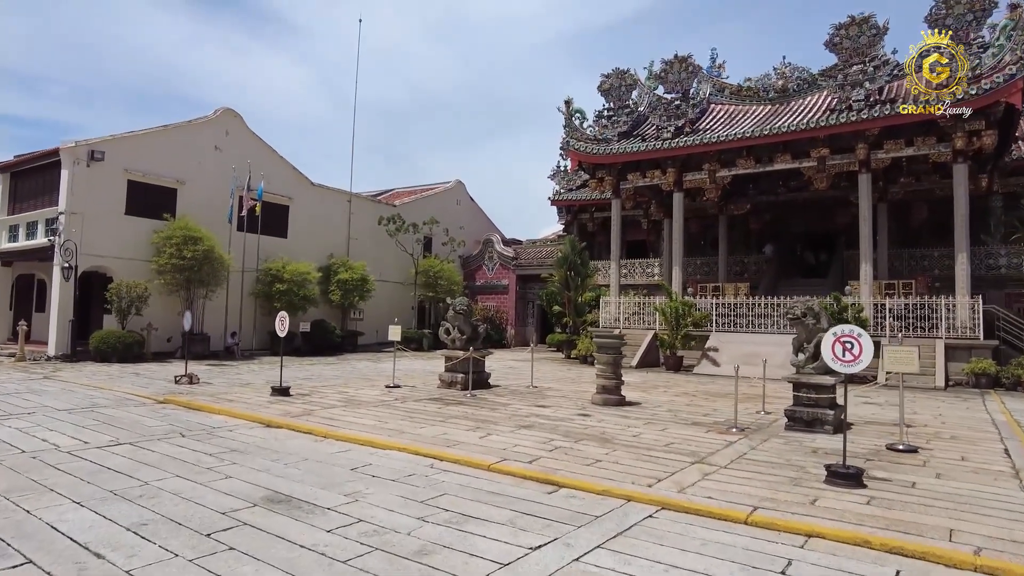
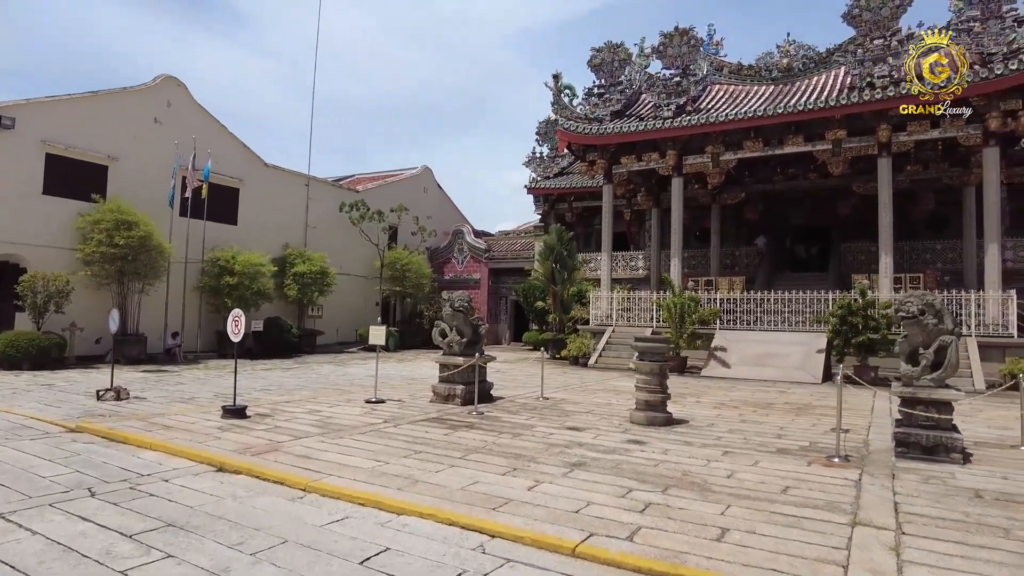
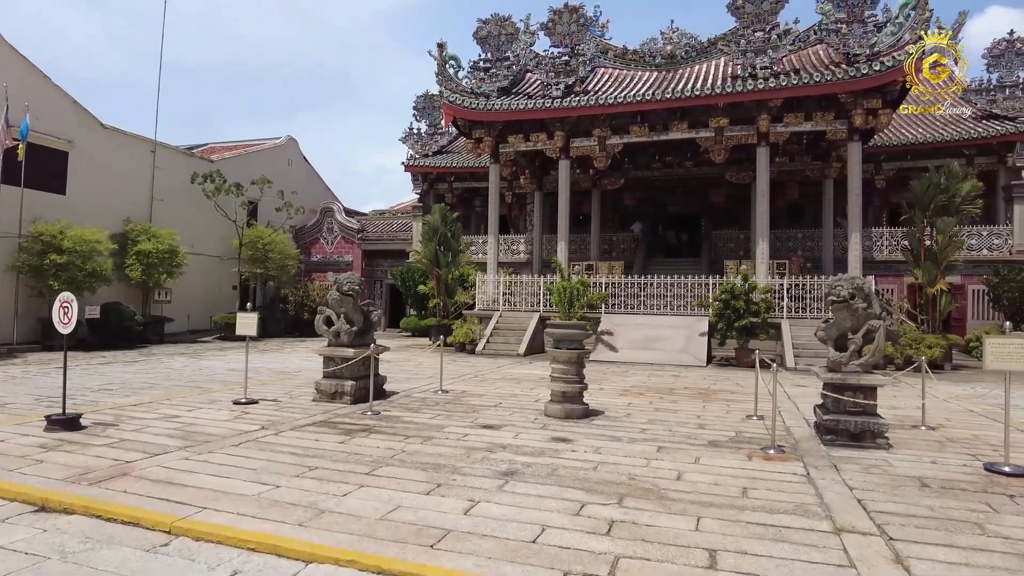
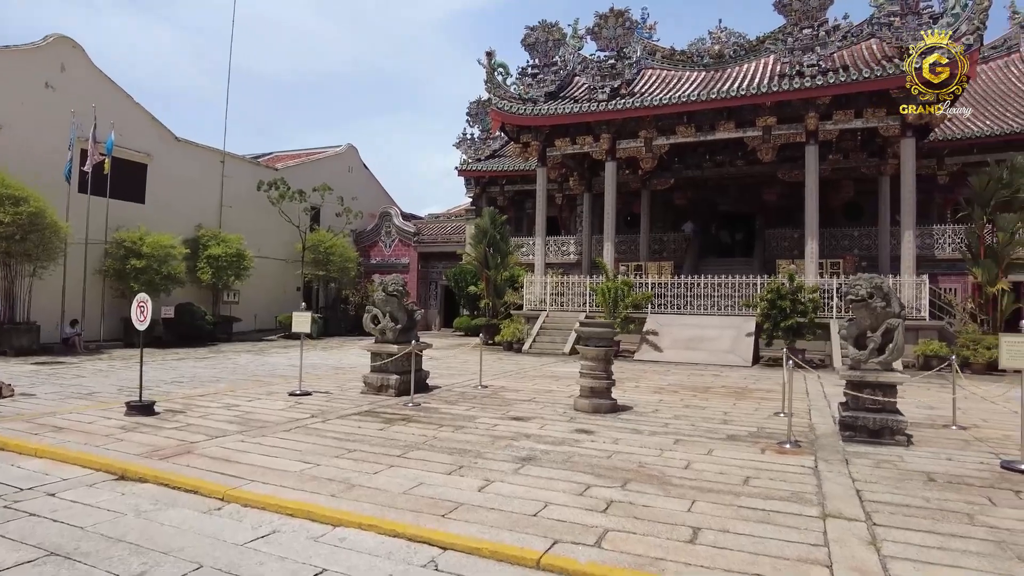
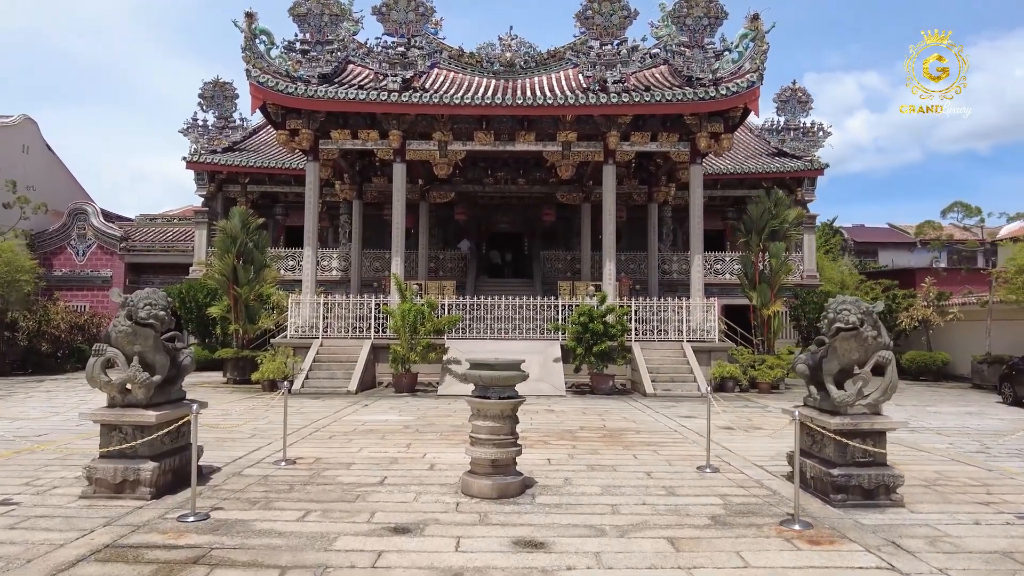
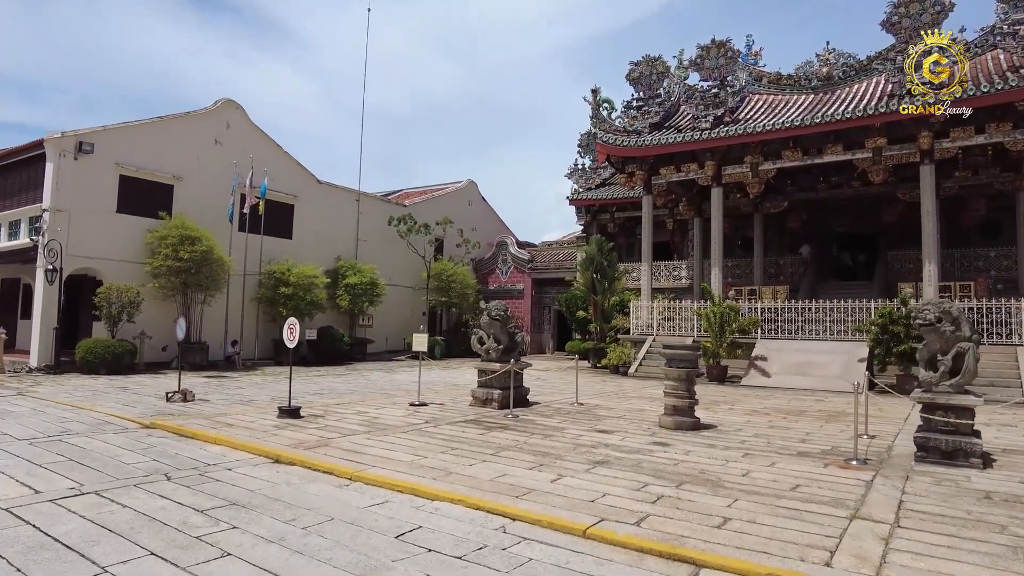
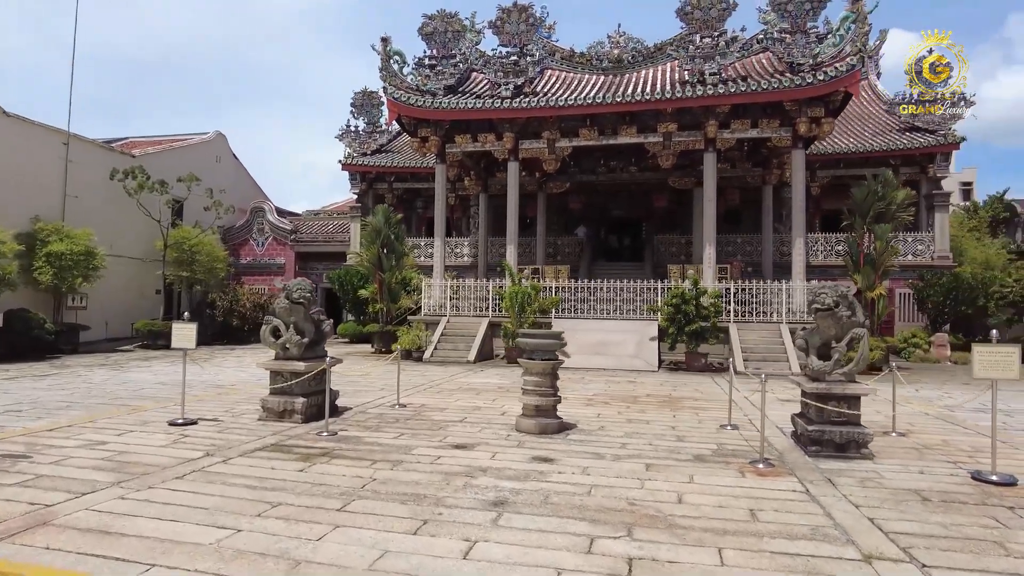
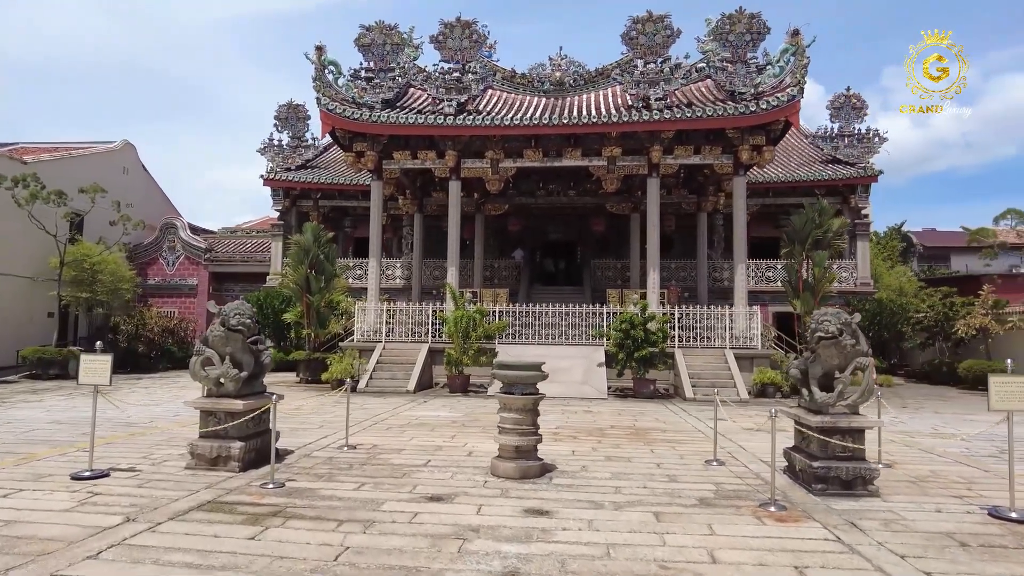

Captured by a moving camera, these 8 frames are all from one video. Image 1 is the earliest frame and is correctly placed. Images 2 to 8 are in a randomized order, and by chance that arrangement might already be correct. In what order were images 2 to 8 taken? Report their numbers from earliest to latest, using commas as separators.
6, 2, 4, 3, 7, 8, 5
